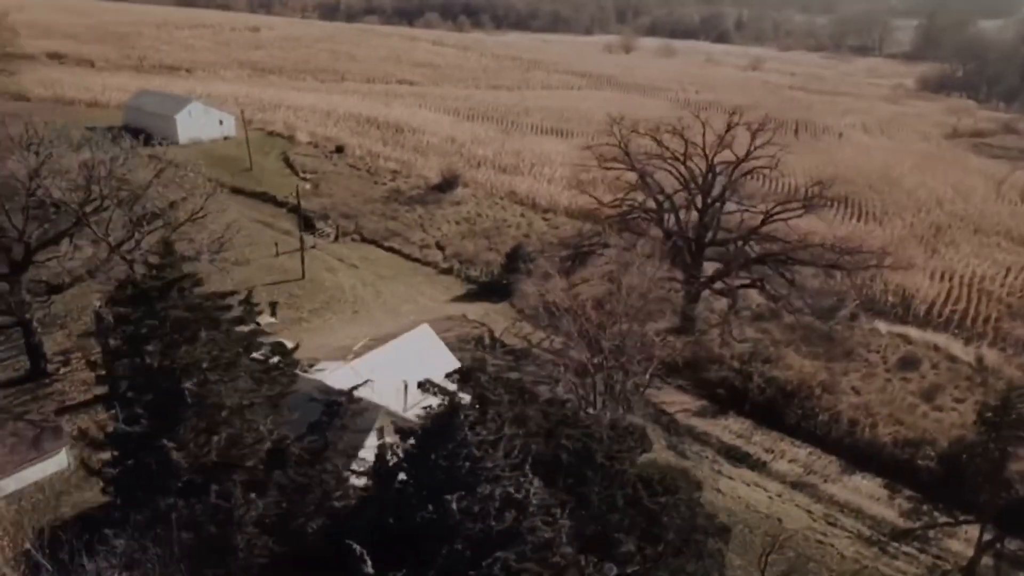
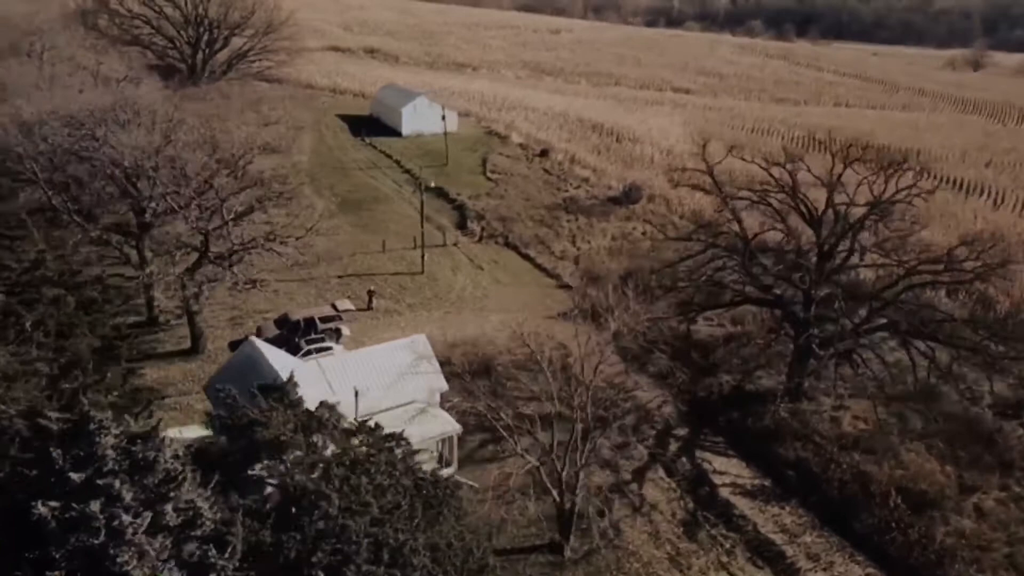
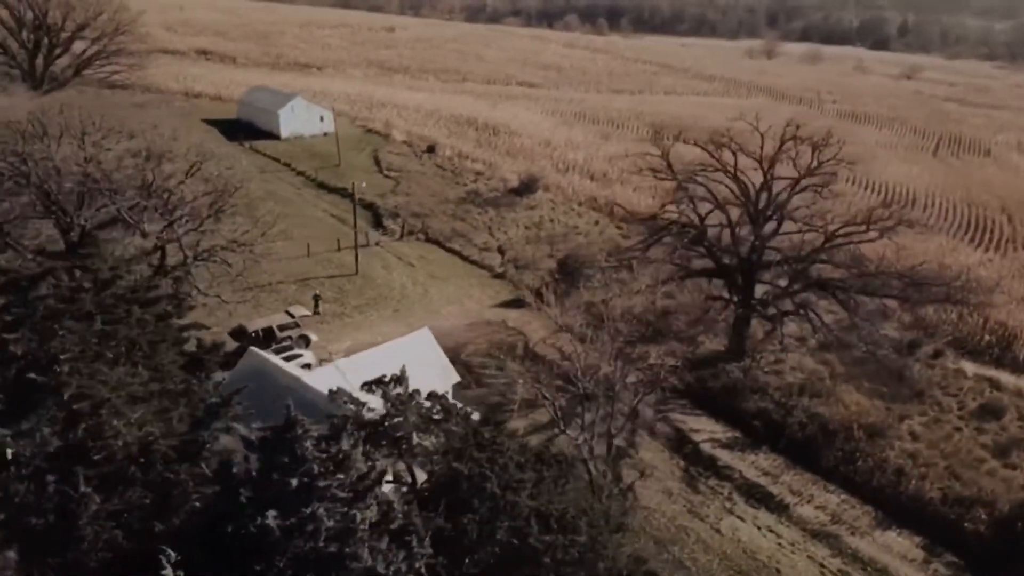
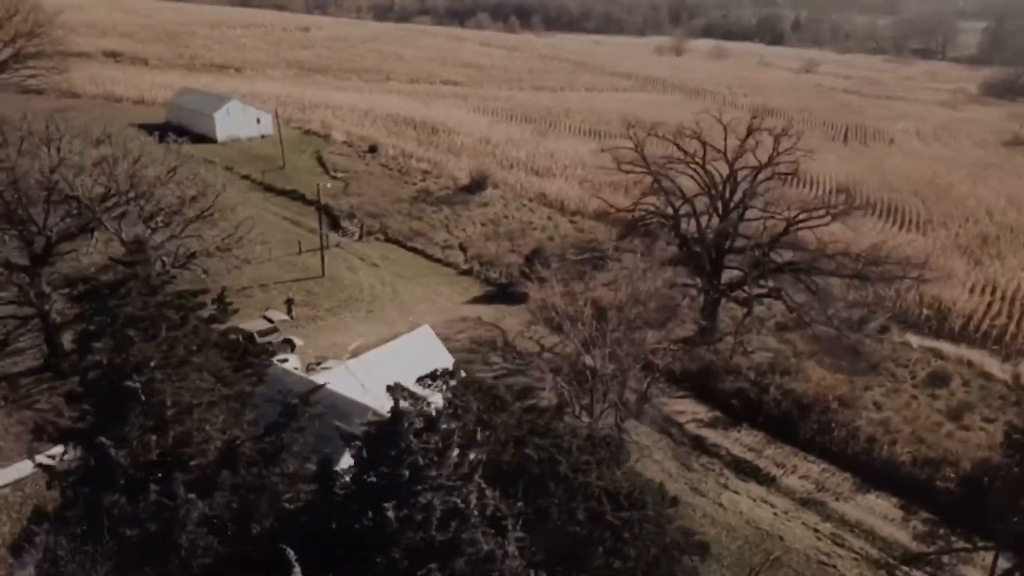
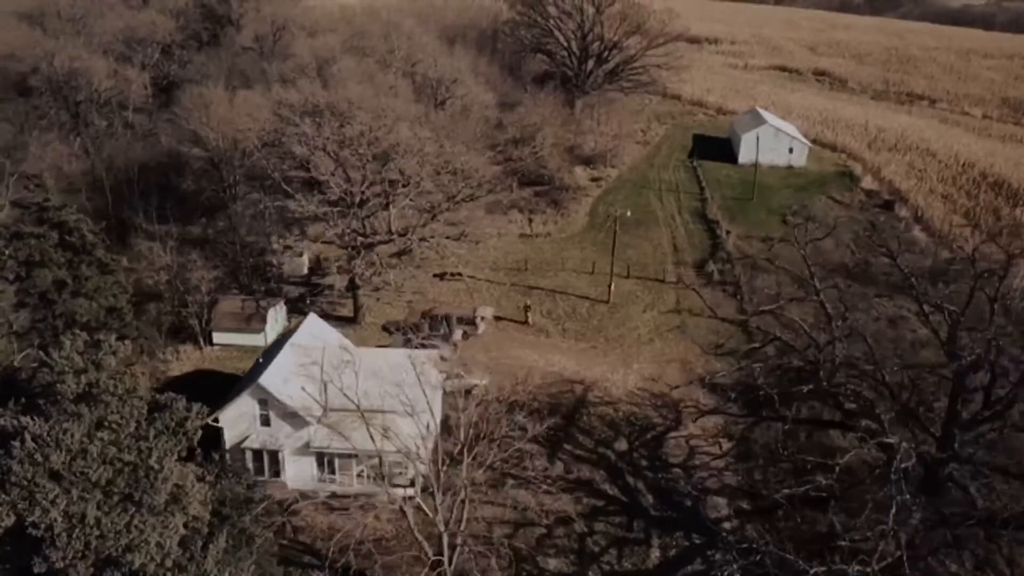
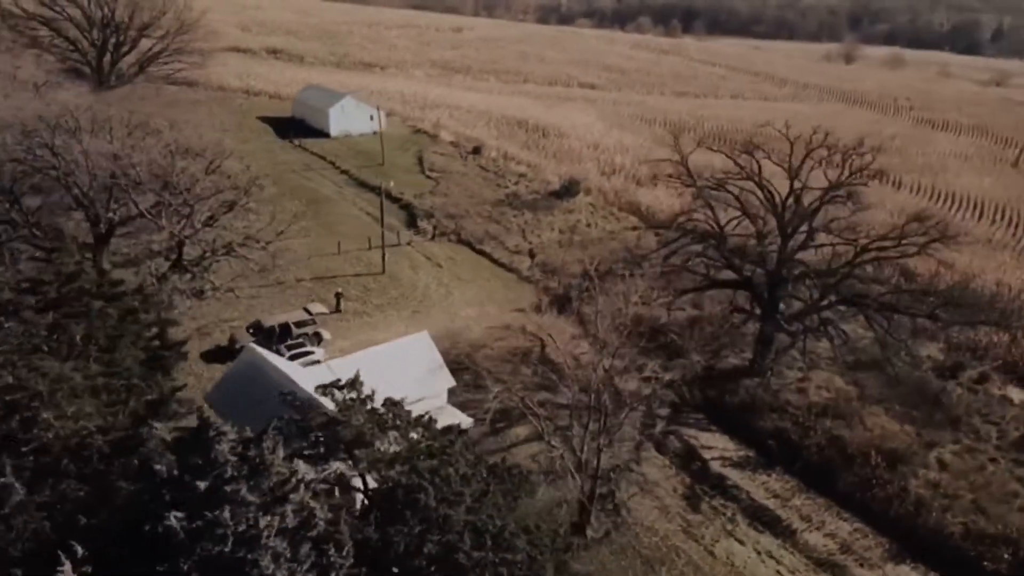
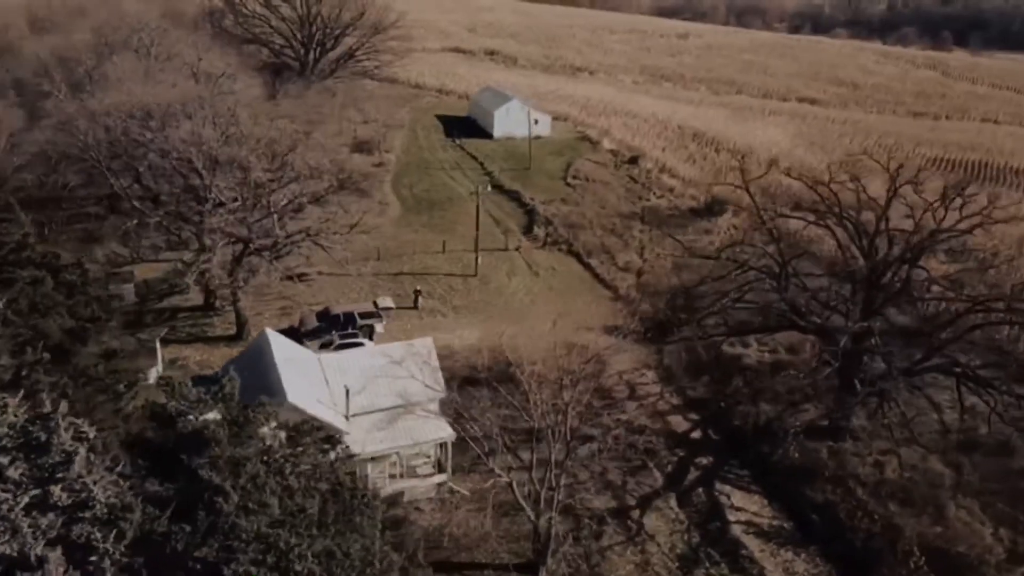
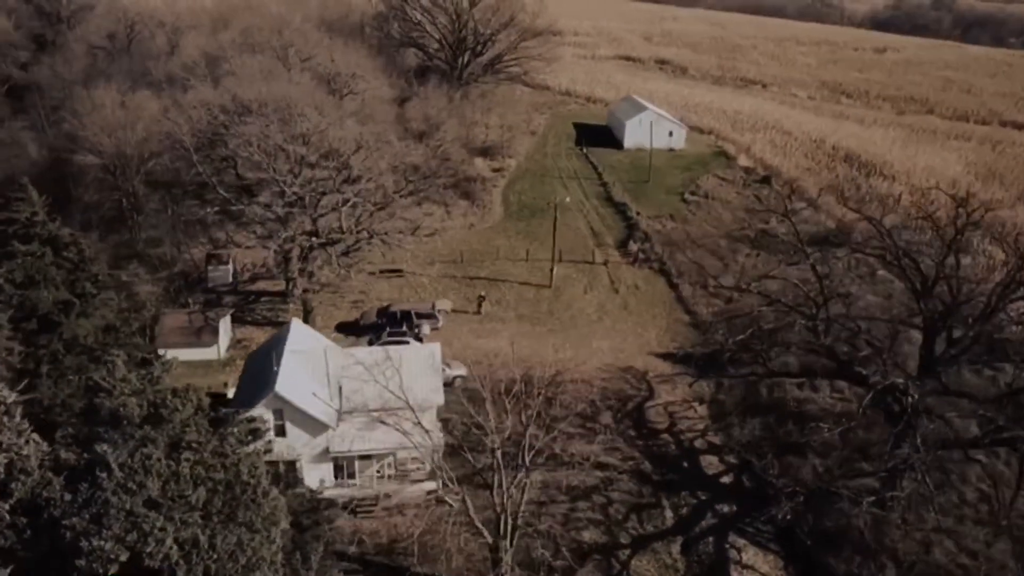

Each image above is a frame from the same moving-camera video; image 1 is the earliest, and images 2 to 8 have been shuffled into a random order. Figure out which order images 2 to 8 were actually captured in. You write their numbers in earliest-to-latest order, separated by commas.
4, 3, 6, 2, 7, 8, 5
